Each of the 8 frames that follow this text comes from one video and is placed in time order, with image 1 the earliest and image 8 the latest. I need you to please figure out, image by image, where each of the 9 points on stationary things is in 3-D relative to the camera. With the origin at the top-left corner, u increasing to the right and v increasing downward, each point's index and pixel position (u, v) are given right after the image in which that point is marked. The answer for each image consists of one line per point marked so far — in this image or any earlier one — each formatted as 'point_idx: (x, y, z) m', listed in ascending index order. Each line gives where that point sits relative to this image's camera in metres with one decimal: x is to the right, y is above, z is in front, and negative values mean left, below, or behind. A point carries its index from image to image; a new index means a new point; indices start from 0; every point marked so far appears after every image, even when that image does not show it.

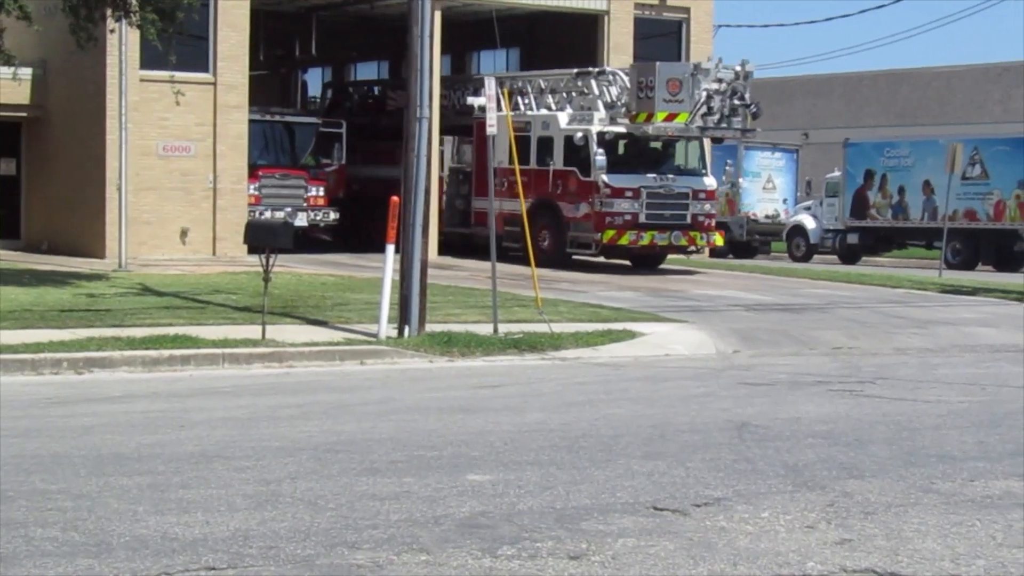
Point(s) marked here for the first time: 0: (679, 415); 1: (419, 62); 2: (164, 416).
0: (+1.4, -1.3, +11.1) m
1: (-1.8, +3.2, +15.5) m
2: (-3.6, -1.2, +10.5) m
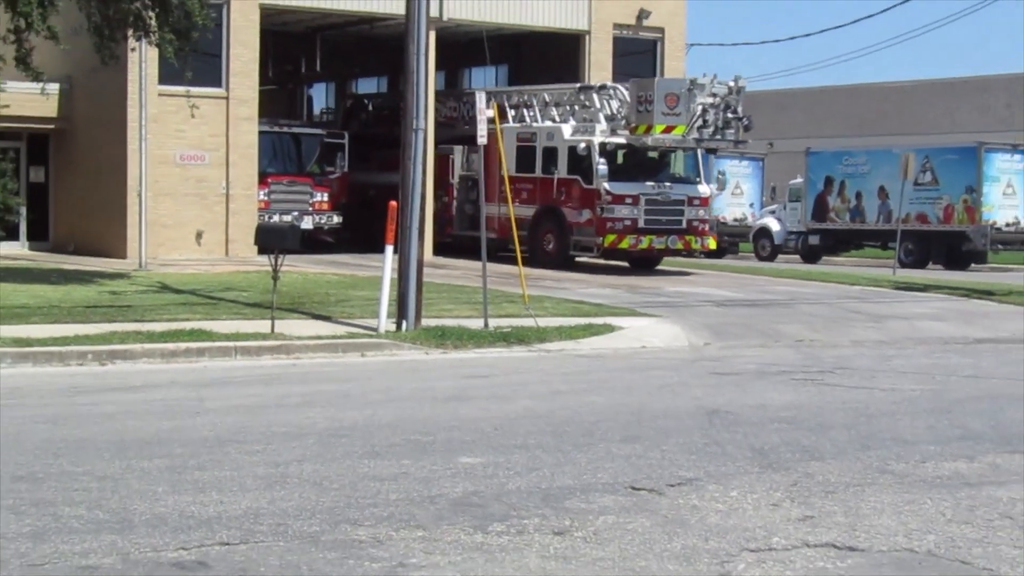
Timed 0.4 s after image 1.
0: (+1.4, -1.2, +11.7) m
1: (-1.6, +3.3, +16.1) m
2: (-3.6, -1.2, +11.2) m
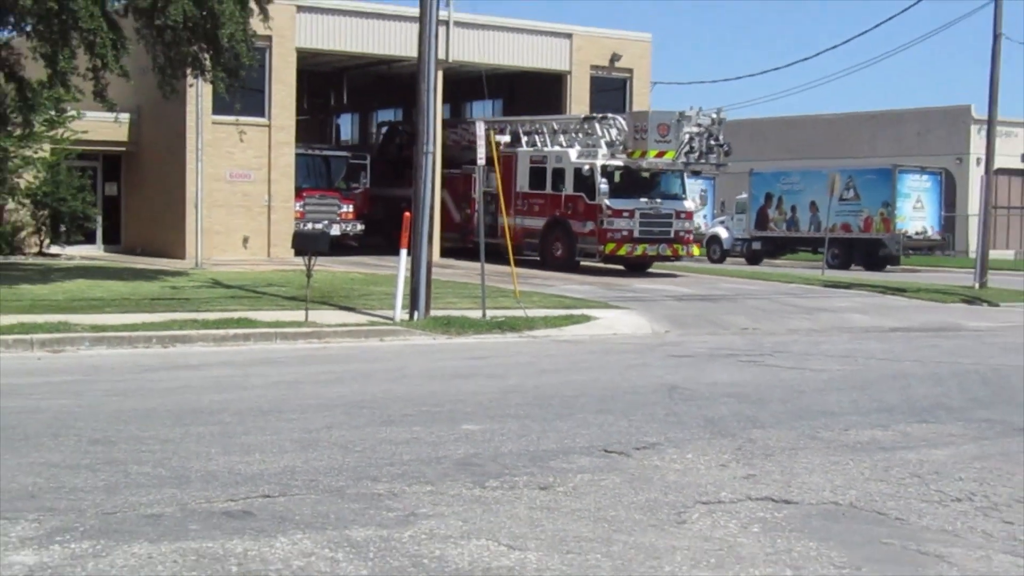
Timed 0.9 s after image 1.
0: (+1.4, -1.2, +13.3) m
1: (-1.6, +3.3, +17.8) m
2: (-3.7, -1.1, +12.9) m
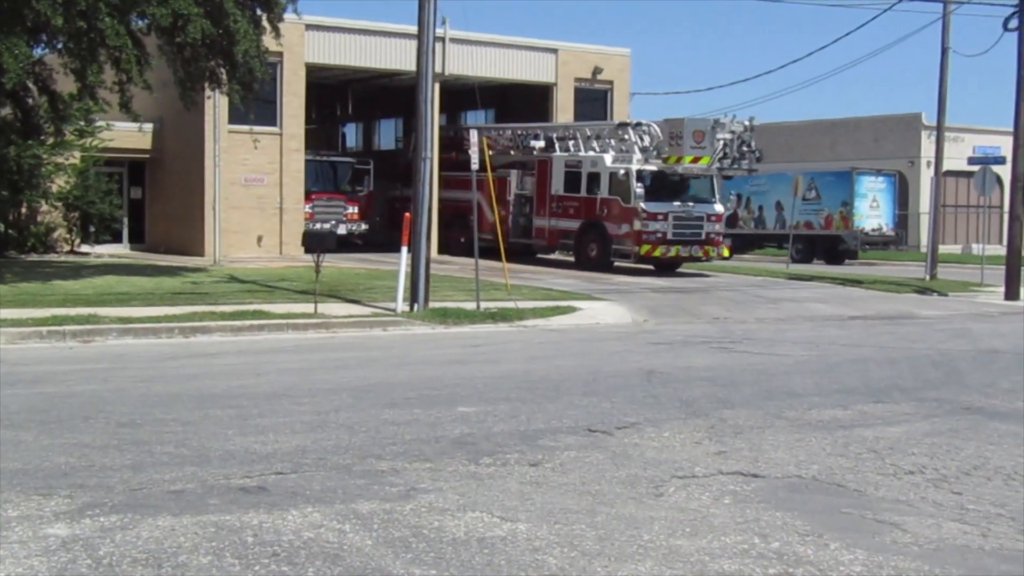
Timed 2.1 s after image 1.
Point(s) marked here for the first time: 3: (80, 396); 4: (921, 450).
0: (+1.3, -1.2, +14.2) m
1: (-1.7, +3.3, +18.7) m
2: (-3.7, -1.1, +13.8) m
3: (-5.2, -1.3, +12.0) m
4: (+4.5, -1.8, +11.0) m
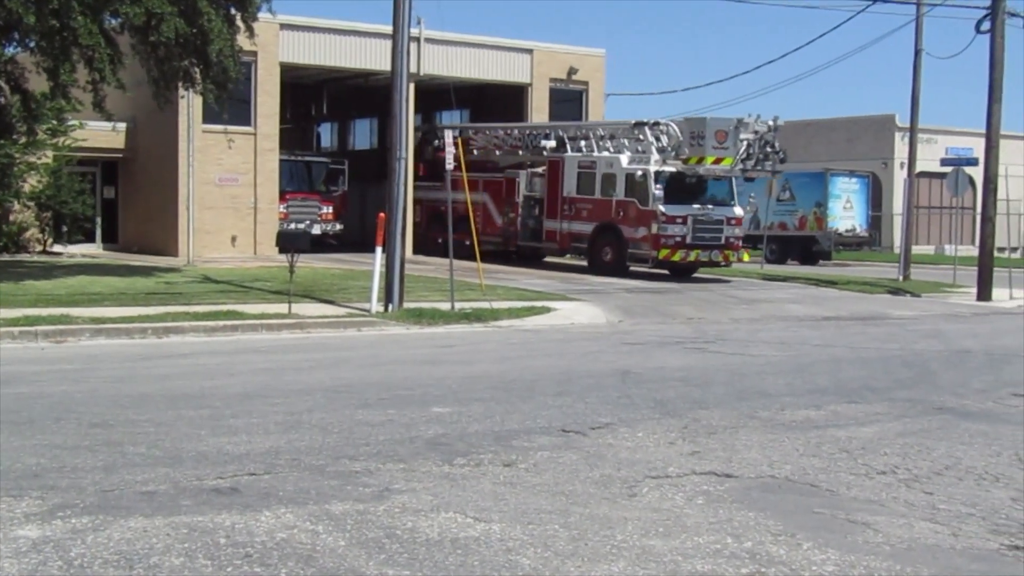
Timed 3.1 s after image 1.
0: (+1.0, -1.2, +14.2) m
1: (-2.1, +3.3, +18.7) m
2: (-4.1, -1.1, +13.8) m
3: (-5.5, -1.3, +11.9) m
4: (+4.2, -1.8, +11.0) m
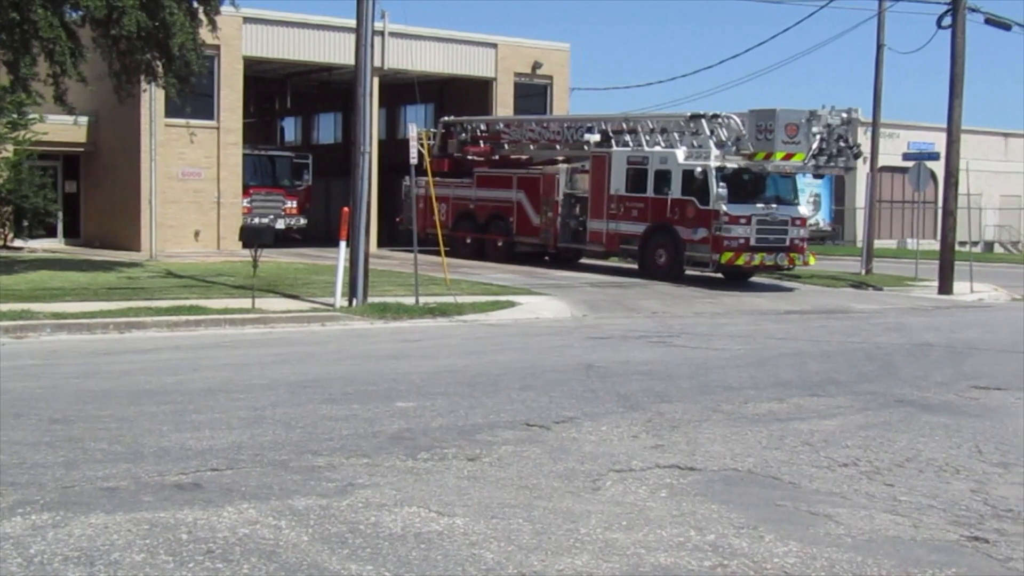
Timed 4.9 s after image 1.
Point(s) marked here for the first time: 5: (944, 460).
0: (+0.6, -1.1, +14.2) m
1: (-2.6, +3.3, +18.7) m
2: (-4.5, -1.1, +13.7) m
3: (-5.9, -1.3, +11.8) m
4: (+3.8, -1.7, +11.1) m
5: (+4.6, -1.8, +10.6) m
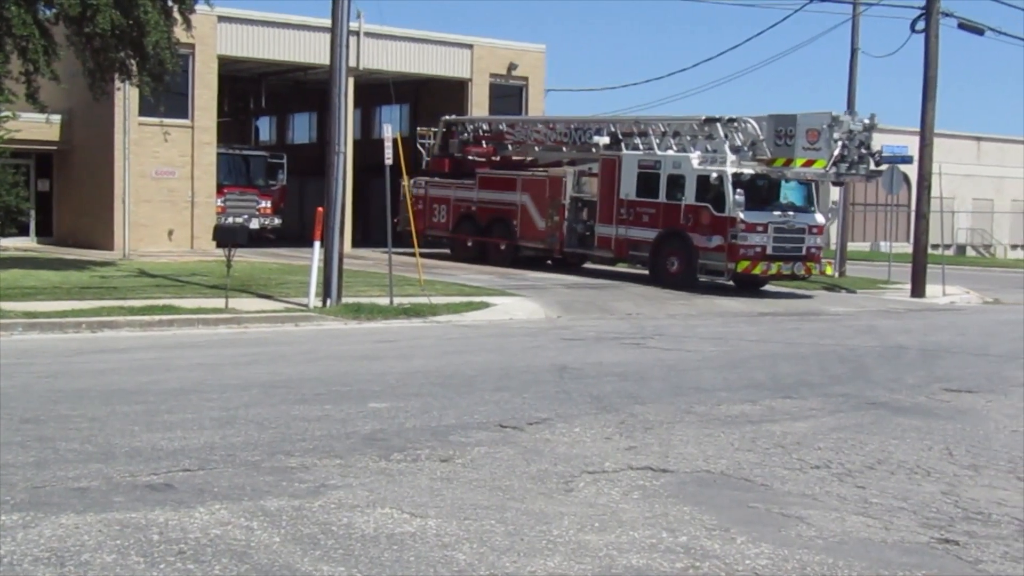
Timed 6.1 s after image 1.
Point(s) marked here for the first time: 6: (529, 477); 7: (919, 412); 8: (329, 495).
0: (+0.2, -1.1, +14.2) m
1: (-2.9, +3.3, +18.6) m
2: (-4.8, -1.0, +13.6) m
3: (-6.2, -1.2, +11.7) m
4: (+3.5, -1.7, +11.1) m
5: (+4.3, -1.9, +10.7) m
6: (+0.1, -1.9, +9.9) m
7: (+5.1, -1.6, +12.4) m
8: (-1.7, -1.9, +9.3) m
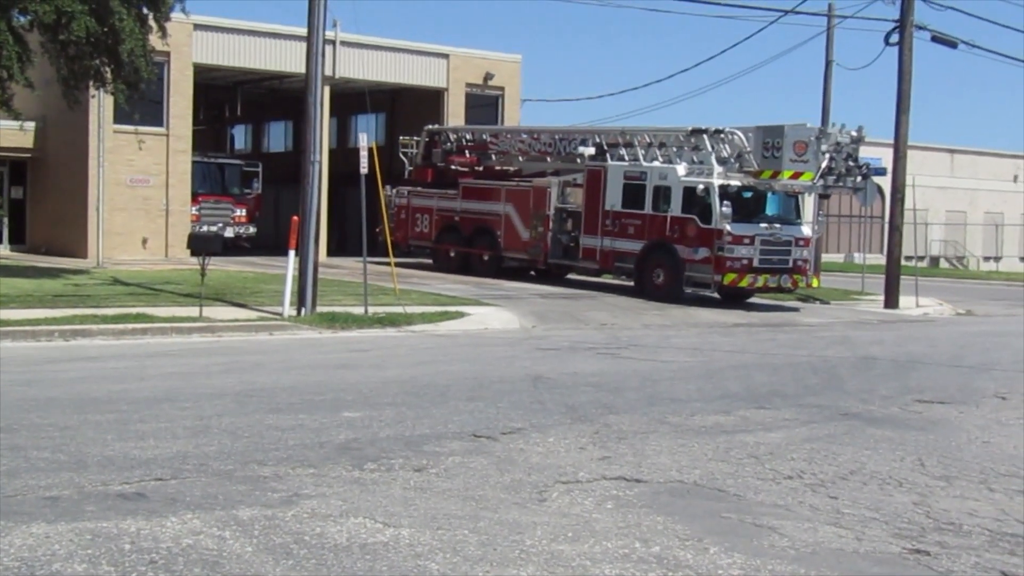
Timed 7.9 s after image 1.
0: (-0.1, -1.3, +14.2) m
1: (-3.3, +3.2, +18.6) m
2: (-5.1, -1.2, +13.6) m
3: (-6.5, -1.3, +11.7) m
4: (+3.2, -1.9, +11.1) m
5: (+4.1, -2.0, +10.7) m
6: (-0.1, -2.0, +9.9) m
7: (+4.8, -1.7, +12.5) m
8: (-2.0, -2.0, +9.2) m
